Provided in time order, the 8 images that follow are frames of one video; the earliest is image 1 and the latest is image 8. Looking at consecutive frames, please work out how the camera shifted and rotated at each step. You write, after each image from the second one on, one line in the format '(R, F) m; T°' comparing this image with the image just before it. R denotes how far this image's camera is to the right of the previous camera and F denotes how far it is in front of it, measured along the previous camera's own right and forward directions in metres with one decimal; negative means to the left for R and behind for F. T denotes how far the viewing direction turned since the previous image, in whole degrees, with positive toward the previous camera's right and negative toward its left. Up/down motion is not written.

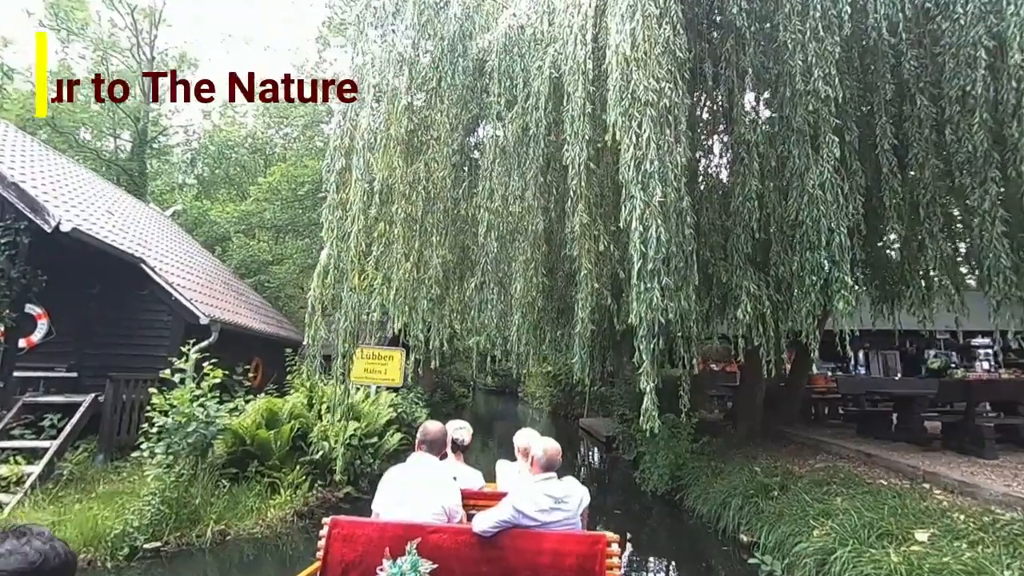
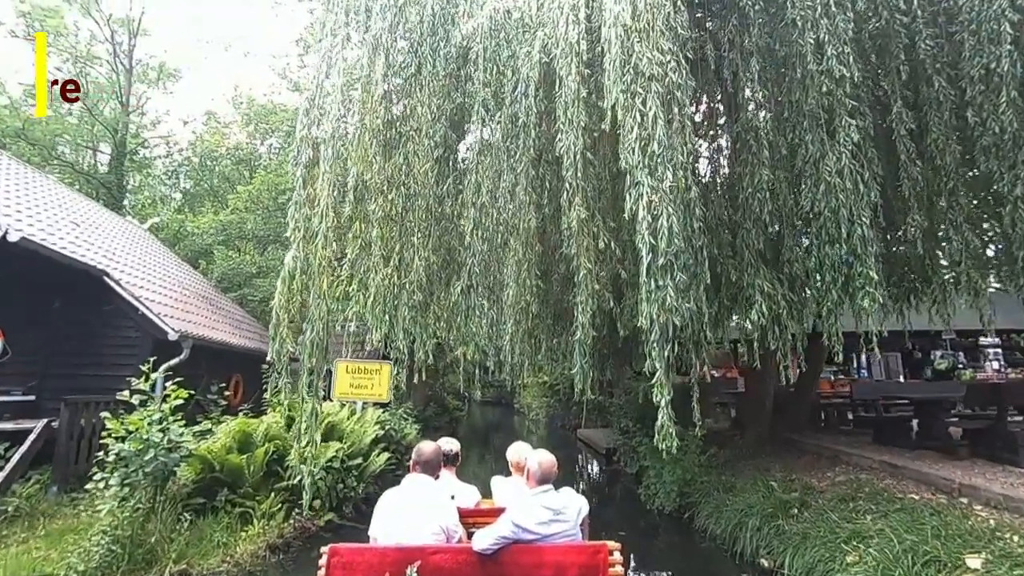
(0.0, +0.5) m; +1°
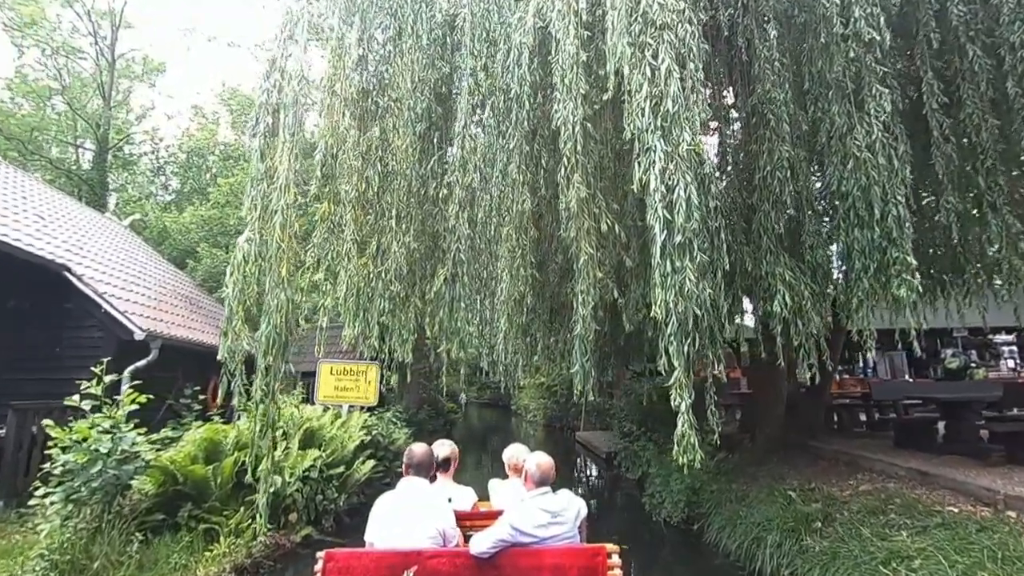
(0.0, +0.6) m; 0°
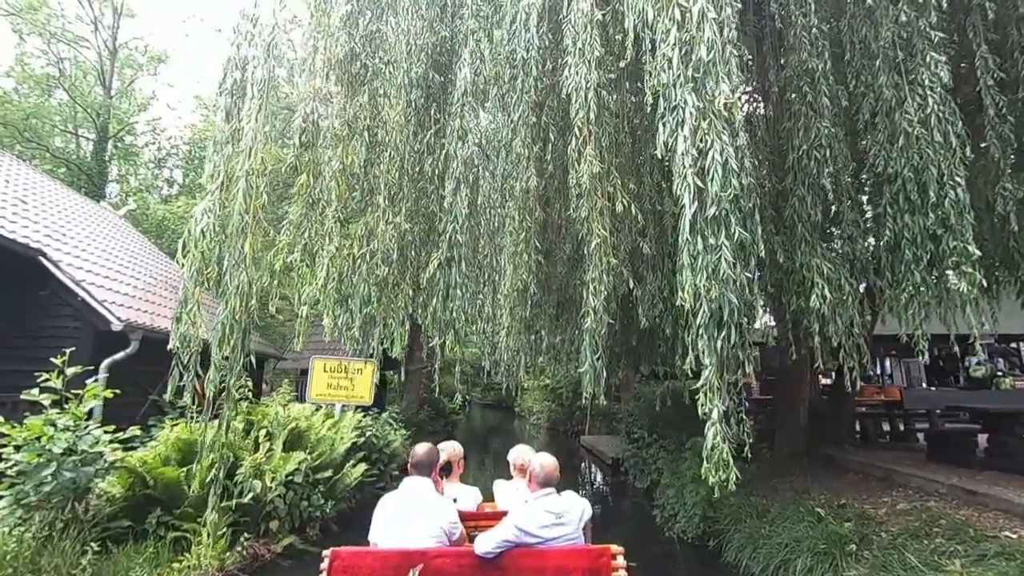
(0.0, +0.5) m; -1°
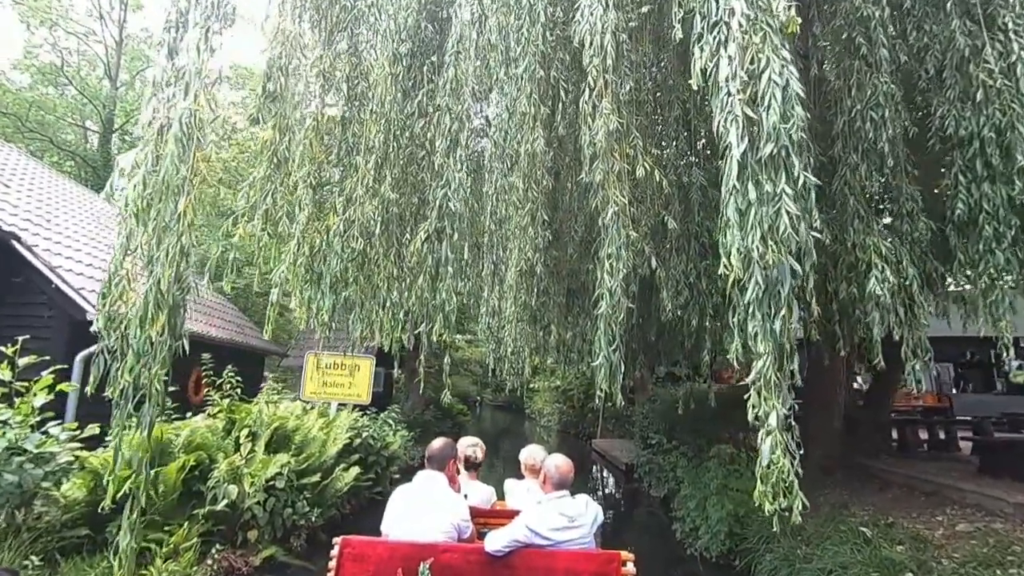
(+0.1, +0.6) m; -1°
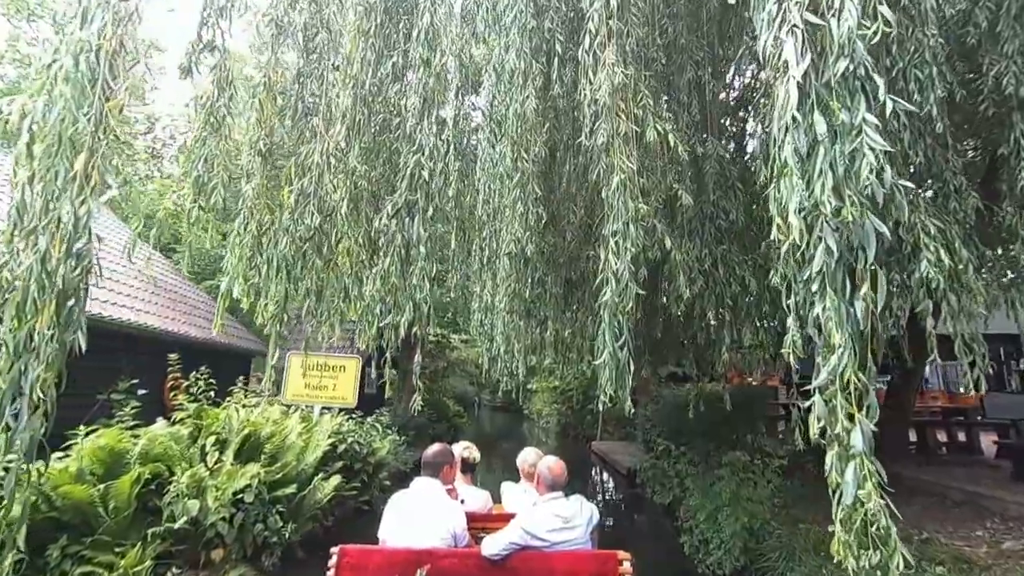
(+0.1, +0.5) m; 0°
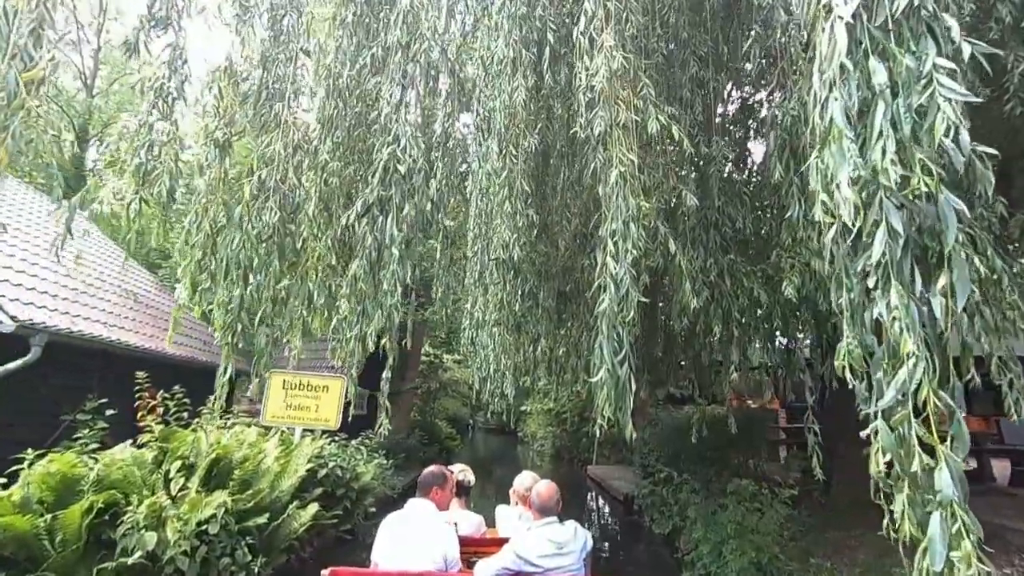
(0.0, +0.3) m; 0°
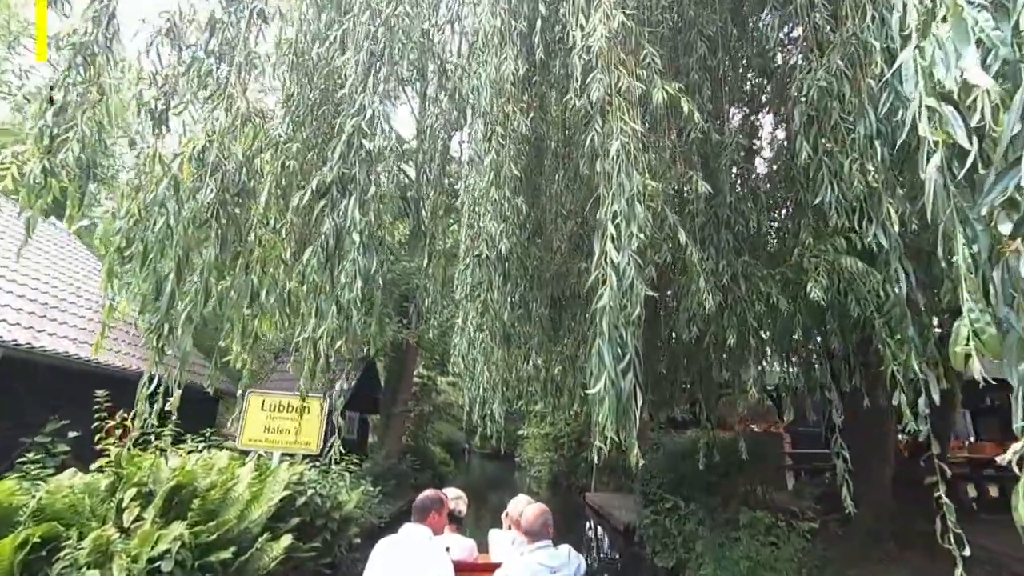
(+0.1, +0.4) m; 0°
